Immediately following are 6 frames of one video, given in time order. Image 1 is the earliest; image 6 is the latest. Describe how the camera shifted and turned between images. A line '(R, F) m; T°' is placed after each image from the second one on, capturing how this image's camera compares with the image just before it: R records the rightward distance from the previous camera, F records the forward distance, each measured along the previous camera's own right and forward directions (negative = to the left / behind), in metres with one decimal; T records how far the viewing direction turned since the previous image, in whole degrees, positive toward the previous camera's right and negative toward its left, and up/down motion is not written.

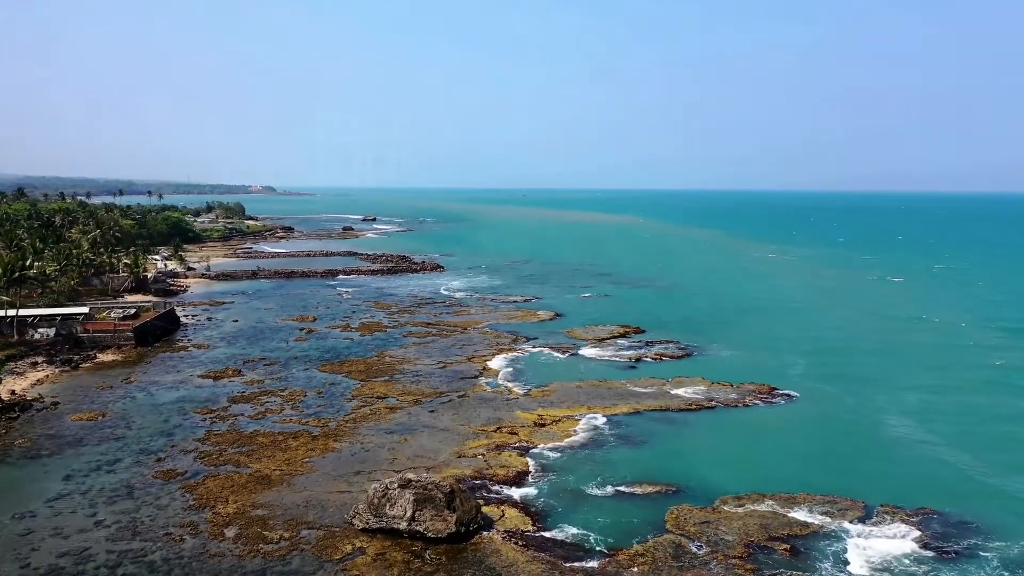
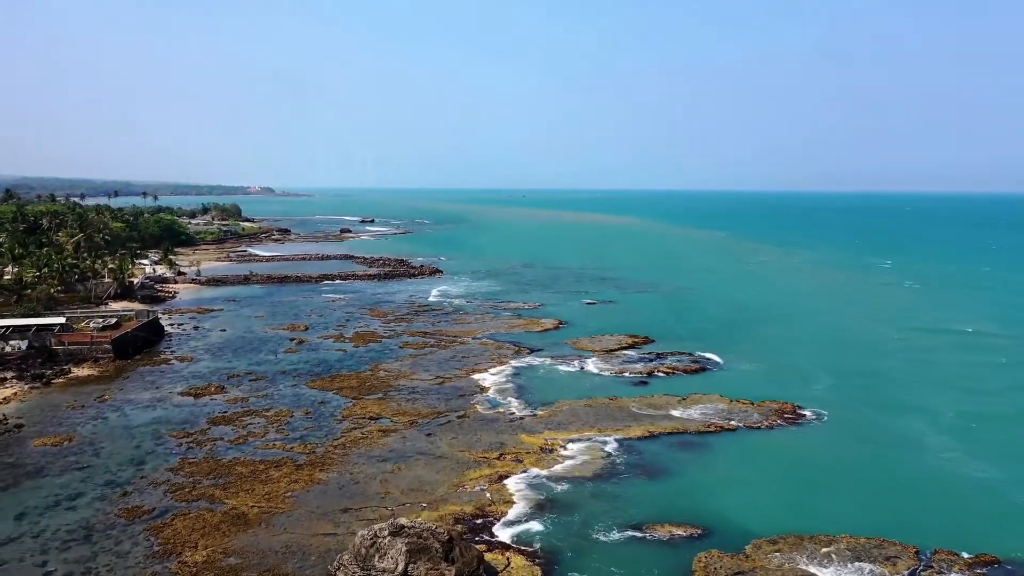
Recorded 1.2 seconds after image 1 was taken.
(-0.2, +2.6) m; 0°
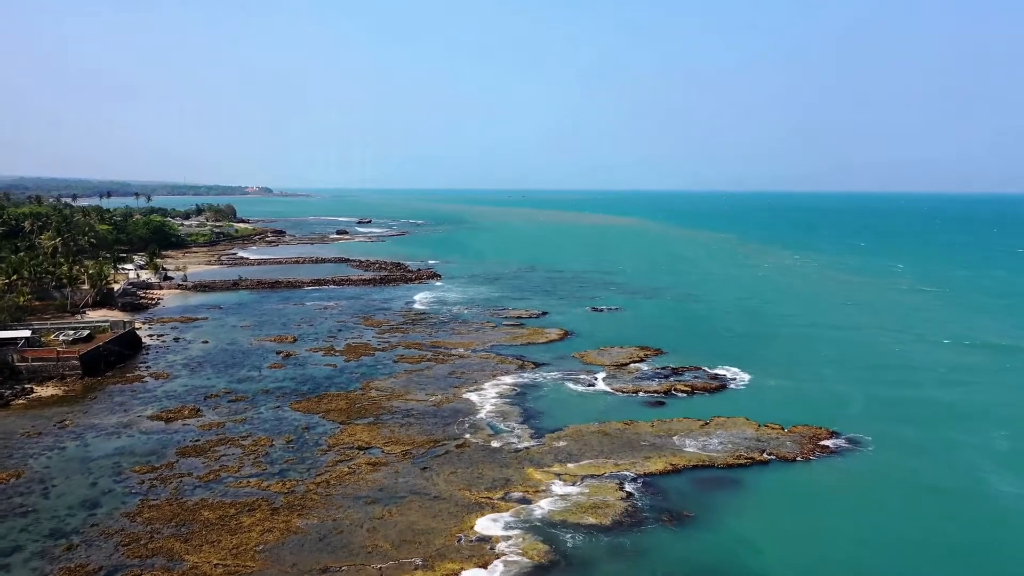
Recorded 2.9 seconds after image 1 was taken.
(-0.3, +3.2) m; 0°
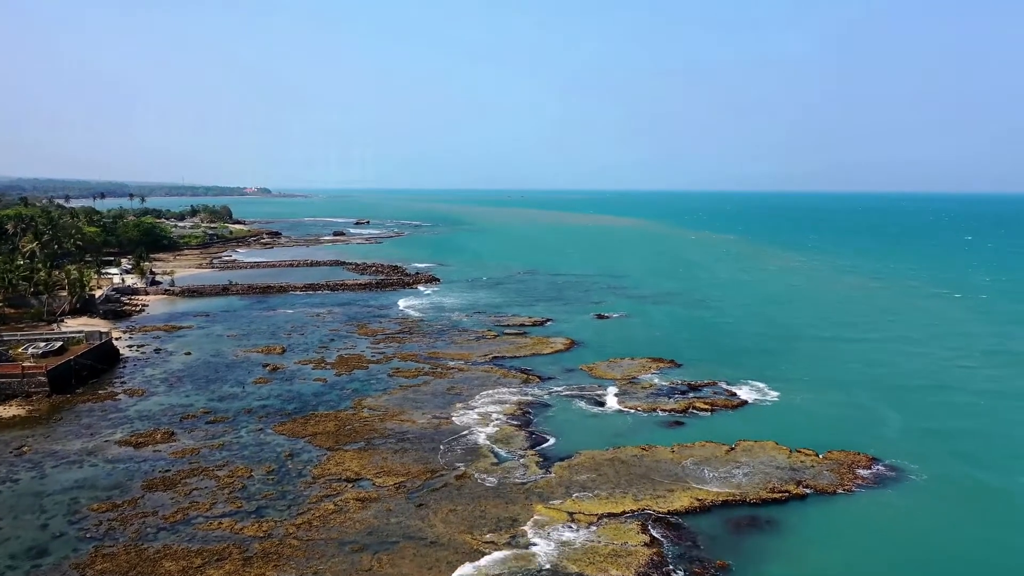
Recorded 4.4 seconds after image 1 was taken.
(-0.2, +2.9) m; 0°
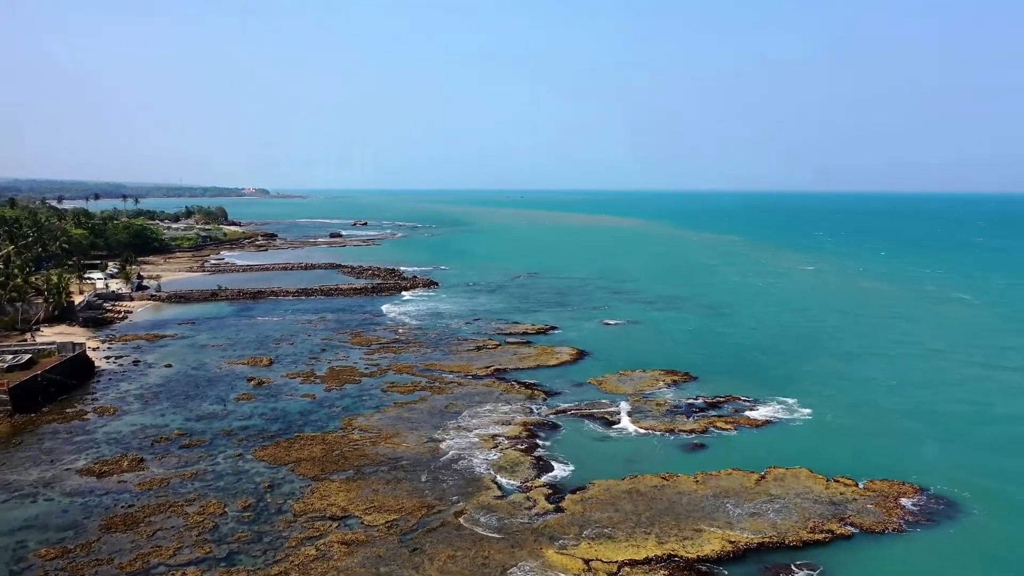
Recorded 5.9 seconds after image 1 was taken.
(-0.2, +2.8) m; 0°
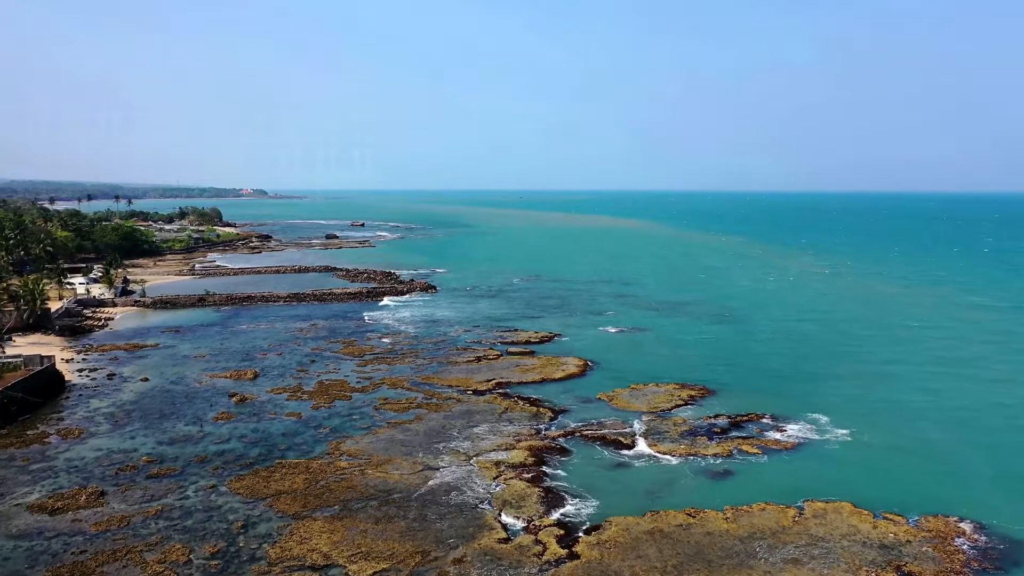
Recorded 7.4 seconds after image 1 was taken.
(-0.2, +2.9) m; 0°
